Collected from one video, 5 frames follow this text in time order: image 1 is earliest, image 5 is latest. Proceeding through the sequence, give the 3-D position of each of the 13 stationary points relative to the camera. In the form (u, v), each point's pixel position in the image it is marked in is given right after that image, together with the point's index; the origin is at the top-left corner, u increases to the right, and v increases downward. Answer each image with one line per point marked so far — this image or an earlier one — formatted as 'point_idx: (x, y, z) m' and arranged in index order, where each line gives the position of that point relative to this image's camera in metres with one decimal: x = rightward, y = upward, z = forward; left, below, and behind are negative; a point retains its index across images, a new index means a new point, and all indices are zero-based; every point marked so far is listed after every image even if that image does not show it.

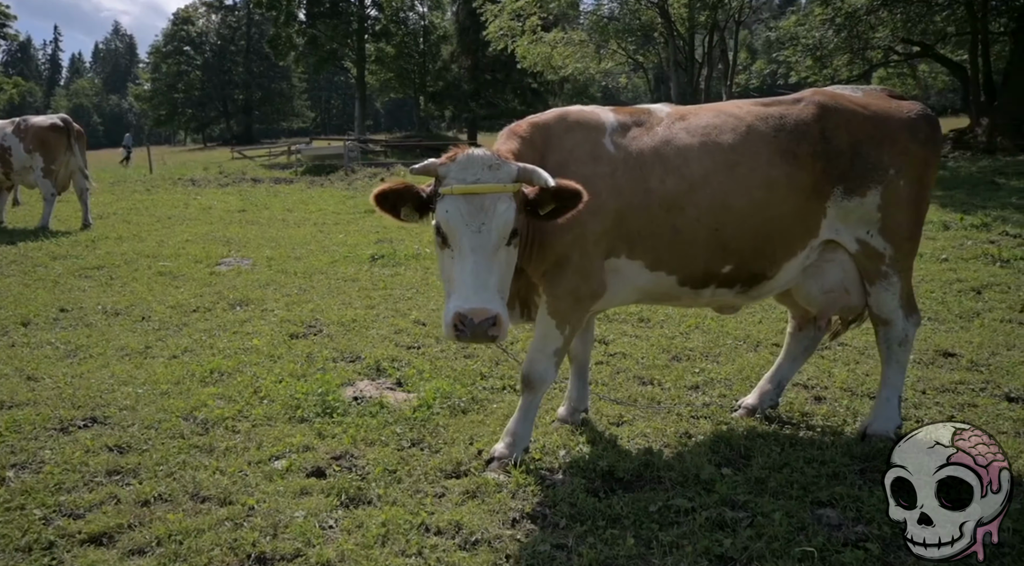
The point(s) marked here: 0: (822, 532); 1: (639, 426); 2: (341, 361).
0: (+1.8, -1.5, +4.9) m
1: (+0.9, -1.1, +6.1) m
2: (-1.5, -0.7, +7.1) m
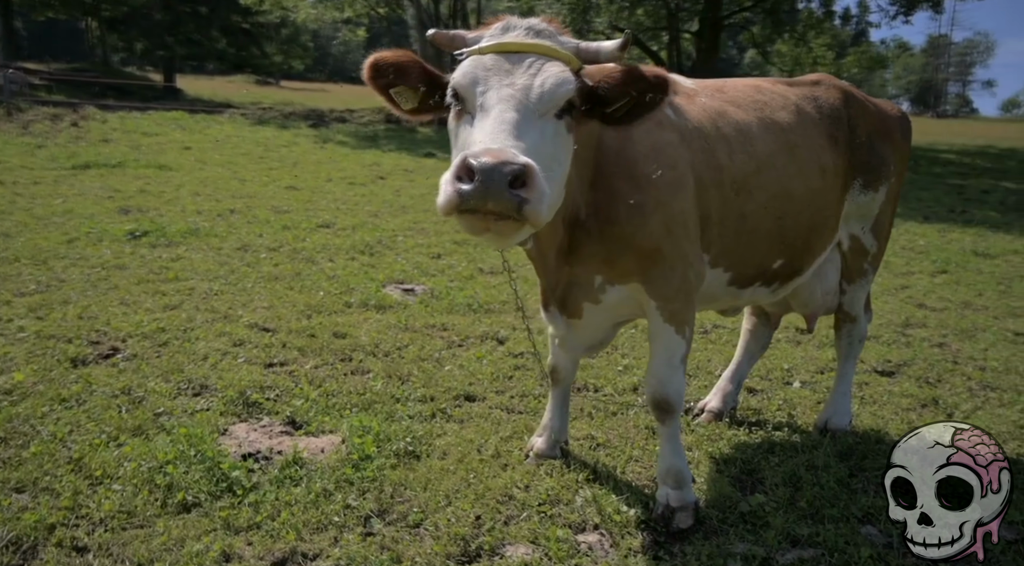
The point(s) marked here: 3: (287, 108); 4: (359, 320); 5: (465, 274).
0: (+2.0, -1.4, +4.3) m
1: (+0.7, -1.0, +5.0) m
2: (-1.9, -0.7, +4.8) m
3: (-4.8, +4.0, +18.5) m
4: (-1.1, -0.3, +6.2) m
5: (-0.4, +0.1, +7.3) m
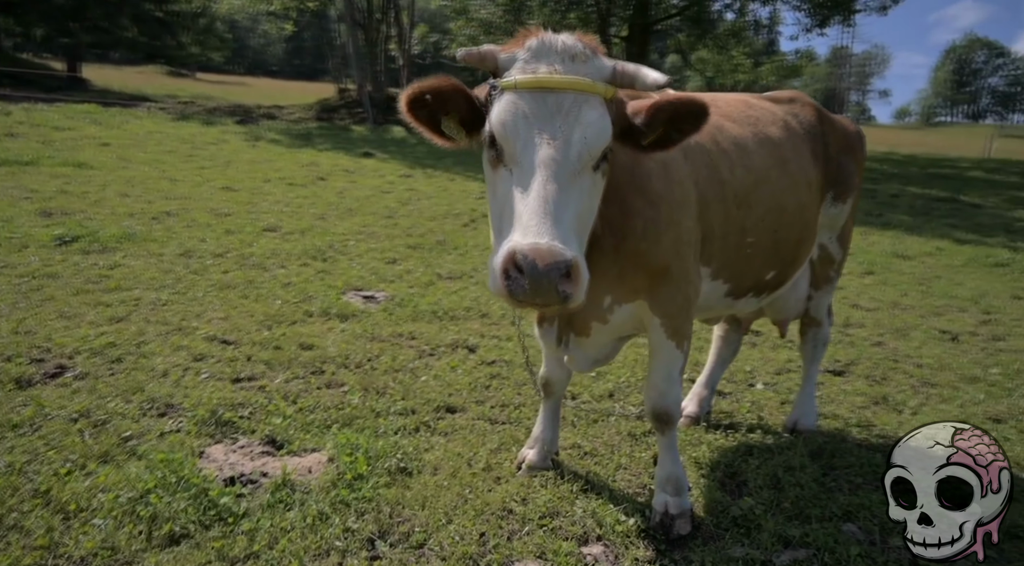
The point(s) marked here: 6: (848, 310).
0: (+2.0, -1.5, +4.4) m
1: (+0.6, -1.0, +5.0) m
2: (-2.0, -0.7, +4.5) m
3: (-6.5, +3.9, +17.7) m
4: (-1.4, -0.3, +5.9) m
5: (-0.8, 0.0, +7.1) m
6: (+3.6, -0.3, +8.8) m
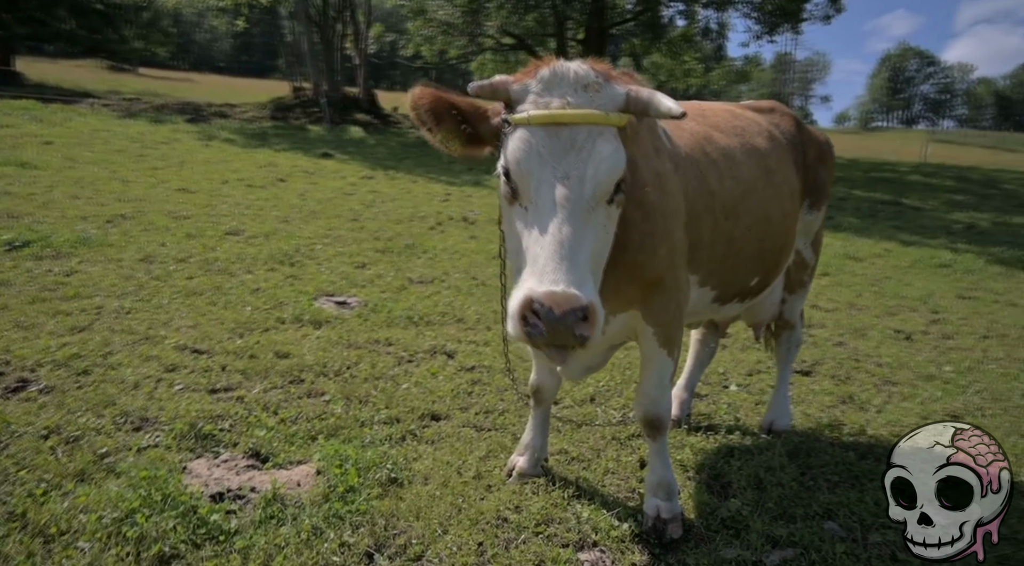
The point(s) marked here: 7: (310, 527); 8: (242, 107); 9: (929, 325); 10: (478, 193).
0: (+2.0, -1.5, +4.5) m
1: (+0.5, -1.1, +4.9) m
2: (-2.0, -0.8, +4.3) m
3: (-7.5, +3.8, +17.2) m
4: (-1.5, -0.4, +5.7) m
5: (-1.0, 0.0, +7.0) m
6: (+3.2, -0.3, +9.0) m
7: (-0.9, -1.1, +3.7) m
8: (-6.0, +3.8, +18.1) m
9: (+4.6, -0.5, +9.0) m
10: (-0.4, +1.1, +10.5) m
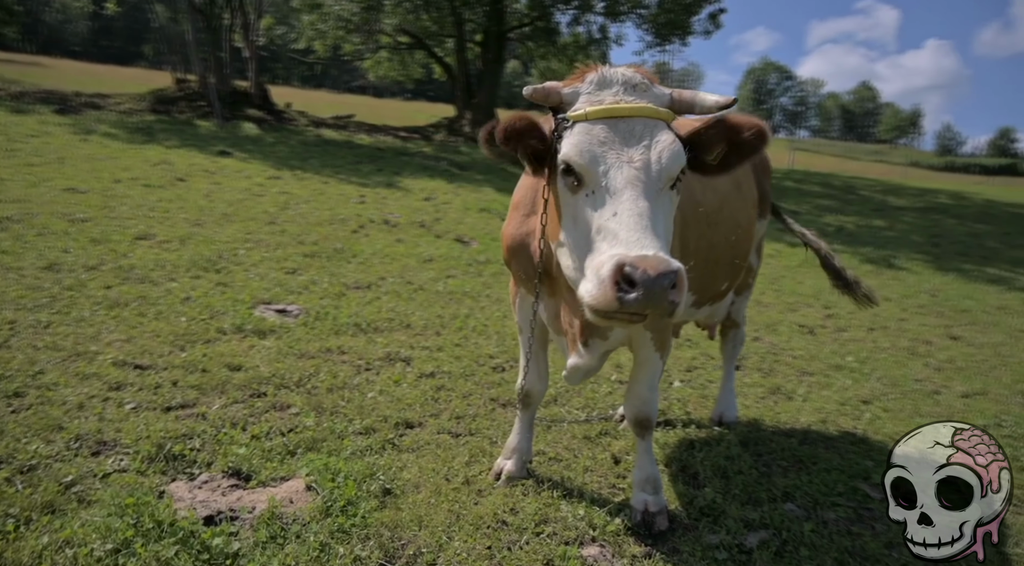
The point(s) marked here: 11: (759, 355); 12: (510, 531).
0: (+1.9, -1.4, +4.7) m
1: (+0.4, -1.1, +4.9) m
2: (-2.0, -0.8, +3.9) m
3: (-9.7, +3.5, +15.7) m
4: (-1.7, -0.4, +5.4) m
5: (-1.5, -0.1, +6.7) m
6: (+2.4, -0.3, +9.4) m
7: (-0.8, -1.1, +3.5) m
8: (-8.3, +3.6, +16.9) m
9: (+3.7, -0.4, +9.6) m
10: (-1.5, +1.1, +10.3) m
11: (+2.4, -0.7, +8.0) m
12: (0.0, -1.2, +4.1) m
